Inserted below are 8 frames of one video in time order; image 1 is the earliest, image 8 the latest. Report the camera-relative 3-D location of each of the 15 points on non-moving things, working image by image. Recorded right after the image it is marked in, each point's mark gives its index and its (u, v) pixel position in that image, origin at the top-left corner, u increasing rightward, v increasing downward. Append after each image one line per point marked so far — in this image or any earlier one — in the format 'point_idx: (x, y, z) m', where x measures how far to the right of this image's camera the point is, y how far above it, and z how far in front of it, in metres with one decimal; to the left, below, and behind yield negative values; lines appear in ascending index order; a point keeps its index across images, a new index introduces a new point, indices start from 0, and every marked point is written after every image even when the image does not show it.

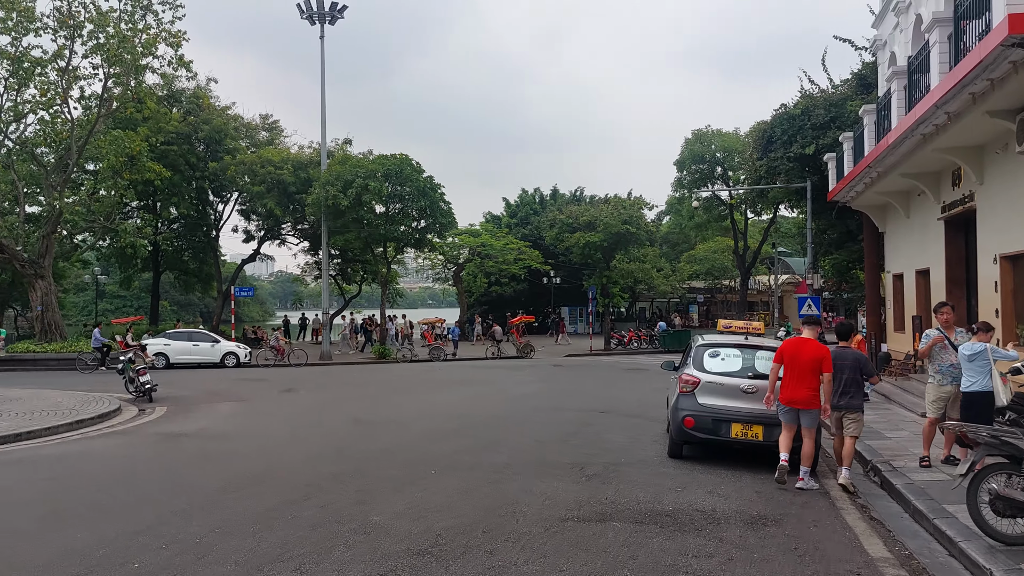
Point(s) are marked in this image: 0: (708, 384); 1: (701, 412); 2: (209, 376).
0: (+1.9, -0.9, +8.0) m
1: (+1.8, -1.2, +7.9) m
2: (-7.1, -2.0, +19.8) m
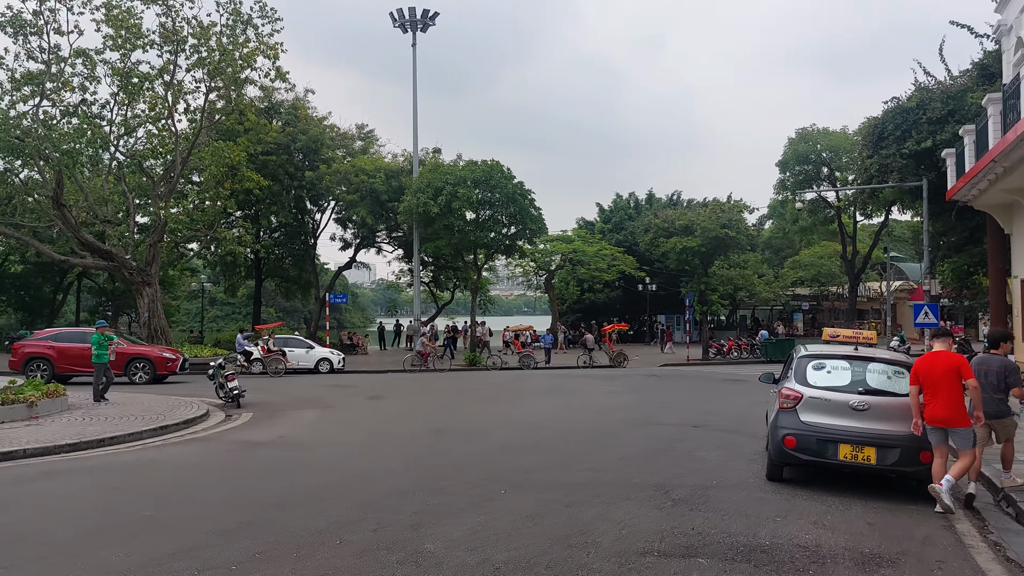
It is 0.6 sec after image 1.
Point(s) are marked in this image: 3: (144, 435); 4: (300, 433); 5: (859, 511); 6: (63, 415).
0: (+2.5, -1.0, +7.2) m
1: (+2.5, -1.2, +7.1) m
2: (-5.0, -2.2, +19.9) m
3: (-4.6, -1.9, +10.6) m
4: (-2.7, -1.9, +10.8) m
5: (+2.6, -1.7, +6.4) m
6: (-6.5, -1.8, +12.2) m
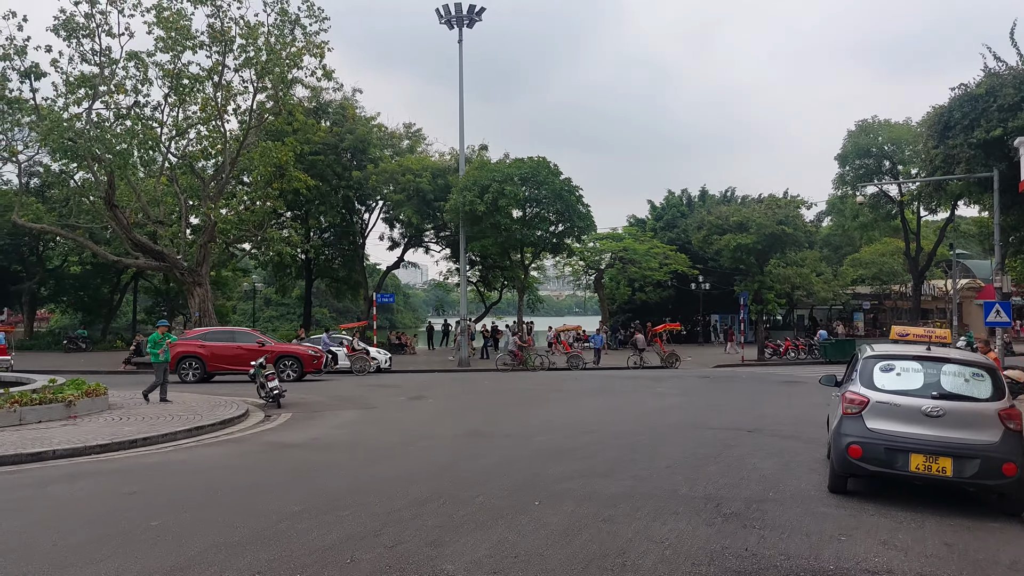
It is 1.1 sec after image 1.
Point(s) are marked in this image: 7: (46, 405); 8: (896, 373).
0: (+2.8, -0.9, +6.5) m
1: (+2.7, -1.2, +6.4) m
2: (-3.9, -2.2, +19.7) m
3: (-4.1, -1.8, +10.4) m
4: (-2.2, -1.8, +10.5) m
5: (+2.9, -1.6, +5.7) m
6: (-5.9, -1.8, +12.0) m
7: (-6.3, -1.6, +11.3) m
8: (+3.1, -0.7, +6.7) m
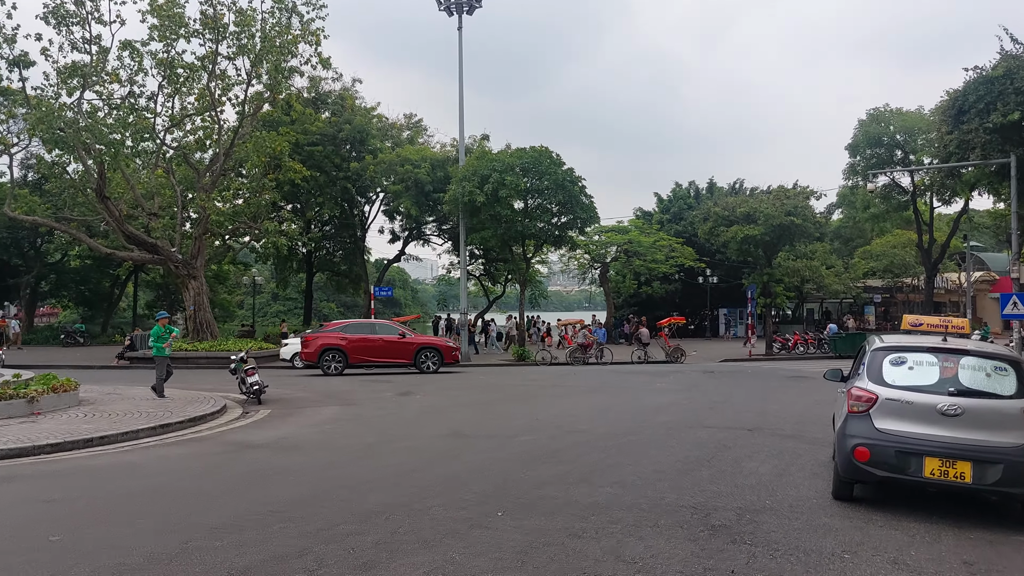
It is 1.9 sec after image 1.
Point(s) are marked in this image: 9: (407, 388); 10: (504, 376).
0: (+2.6, -0.8, +5.8) m
1: (+2.5, -1.0, +5.7) m
2: (-4.0, -2.0, +19.0) m
3: (-4.3, -1.7, +9.8) m
4: (-2.4, -1.7, +9.8) m
5: (+2.6, -1.5, +5.0) m
6: (-6.0, -1.7, +11.4) m
7: (-6.5, -1.4, +10.7) m
8: (+2.8, -0.6, +6.0) m
9: (-2.0, -1.9, +16.2) m
10: (-0.2, -2.1, +19.8) m
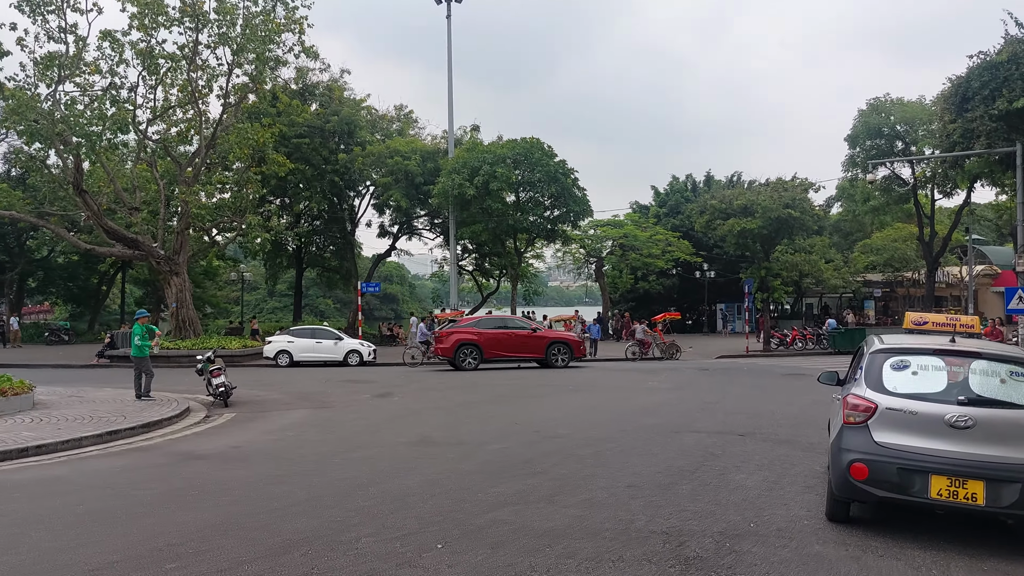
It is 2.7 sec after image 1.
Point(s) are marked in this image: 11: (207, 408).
0: (+2.3, -0.8, +5.1) m
1: (+2.2, -1.0, +5.0) m
2: (-4.3, -1.9, +18.4) m
3: (-4.6, -1.7, +9.1) m
4: (-2.7, -1.7, +9.1) m
5: (+2.3, -1.5, +4.3) m
6: (-6.3, -1.6, +10.8) m
7: (-6.8, -1.4, +10.0) m
8: (+2.5, -0.5, +5.3) m
9: (-2.3, -1.8, +15.5) m
10: (-0.5, -2.0, +19.1) m
11: (-4.7, -1.8, +12.9) m
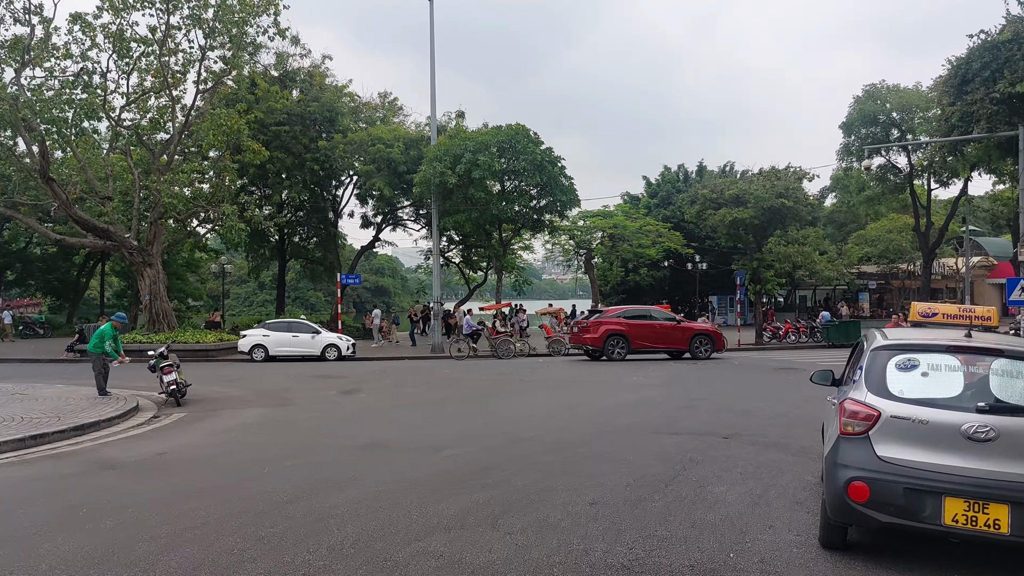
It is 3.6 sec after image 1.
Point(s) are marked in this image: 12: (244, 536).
0: (+1.9, -0.7, +4.3) m
1: (+1.8, -0.9, +4.2) m
2: (-4.7, -1.7, +17.5) m
3: (-5.0, -1.6, +8.3) m
4: (-3.1, -1.6, +8.3) m
5: (+2.0, -1.4, +3.5) m
6: (-6.7, -1.5, +9.9) m
7: (-7.1, -1.3, +9.2) m
8: (+2.2, -0.4, +4.5) m
9: (-2.7, -1.7, +14.7) m
10: (-0.9, -1.8, +18.3) m
11: (-5.1, -1.7, +12.1) m
12: (-1.5, -1.4, +4.7) m
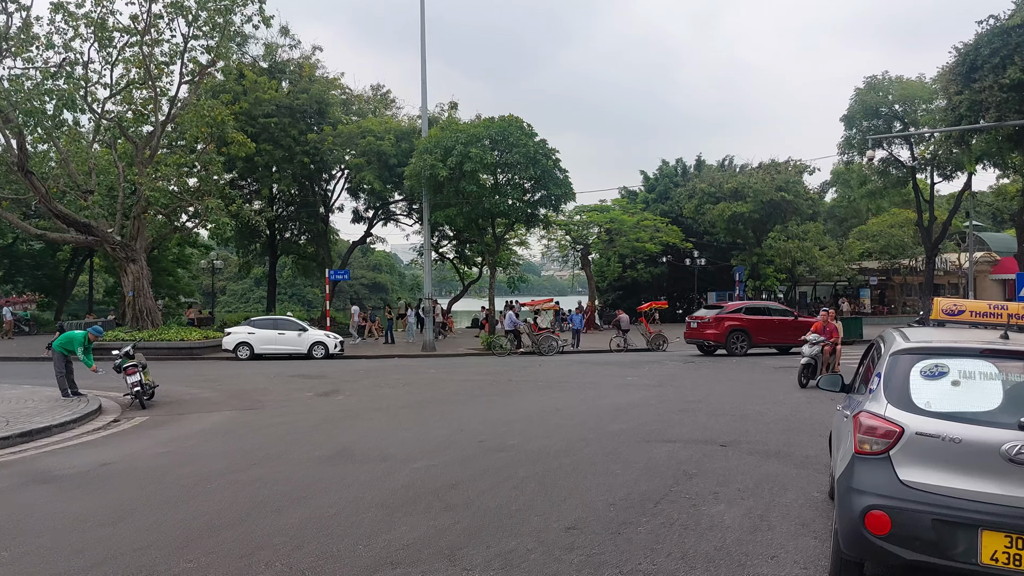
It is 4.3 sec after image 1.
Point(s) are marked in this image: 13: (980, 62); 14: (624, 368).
0: (+1.8, -0.6, +3.6) m
1: (+1.7, -0.9, +3.5) m
2: (-4.9, -1.6, +16.8) m
3: (-5.2, -1.5, +7.6) m
4: (-3.3, -1.5, +7.6) m
5: (+1.8, -1.4, +2.9) m
6: (-6.9, -1.5, +9.2) m
7: (-7.3, -1.2, +8.5) m
8: (+2.0, -0.4, +3.8) m
9: (-2.9, -1.6, +14.0) m
10: (-1.1, -1.7, +17.6) m
11: (-5.3, -1.7, +11.4) m
12: (-1.7, -1.3, +4.0) m
13: (+10.3, +4.9, +18.6) m
14: (+2.3, -1.7, +17.7) m
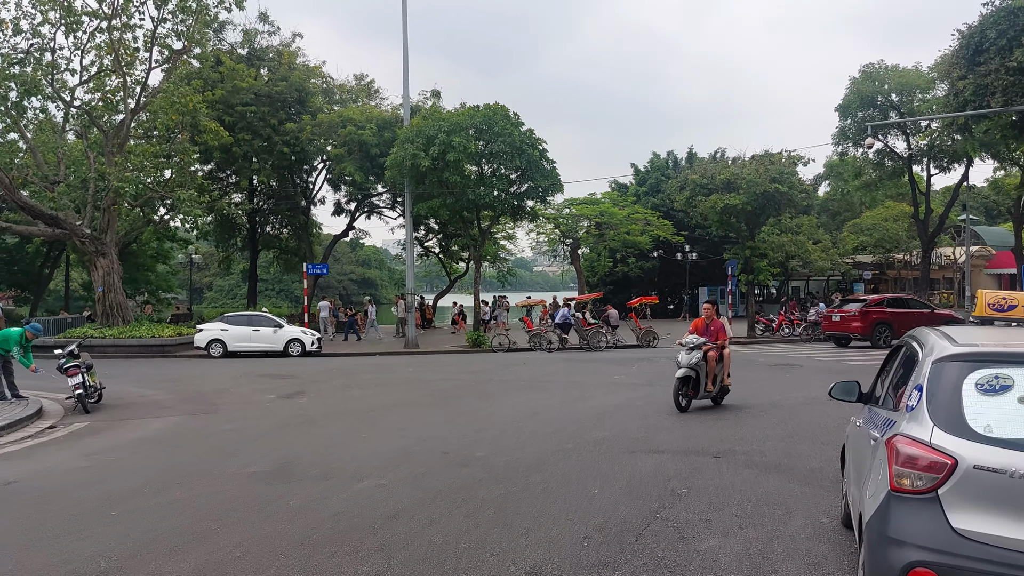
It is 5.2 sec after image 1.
0: (+1.5, -0.6, +2.7) m
1: (+1.4, -0.9, +2.7) m
2: (-5.3, -1.5, +15.9) m
3: (-5.5, -1.5, +6.7) m
4: (-3.5, -1.5, +6.7) m
5: (+1.6, -1.4, +2.0) m
6: (-7.2, -1.4, +8.3) m
7: (-7.6, -1.2, +7.5) m
8: (+1.7, -0.4, +2.9) m
9: (-3.3, -1.5, +13.1) m
10: (-1.5, -1.6, +16.7) m
11: (-5.6, -1.6, +10.5) m
12: (-1.9, -1.3, +3.1) m
13: (+10.0, +5.1, +17.8) m
14: (+1.9, -1.6, +16.9) m
